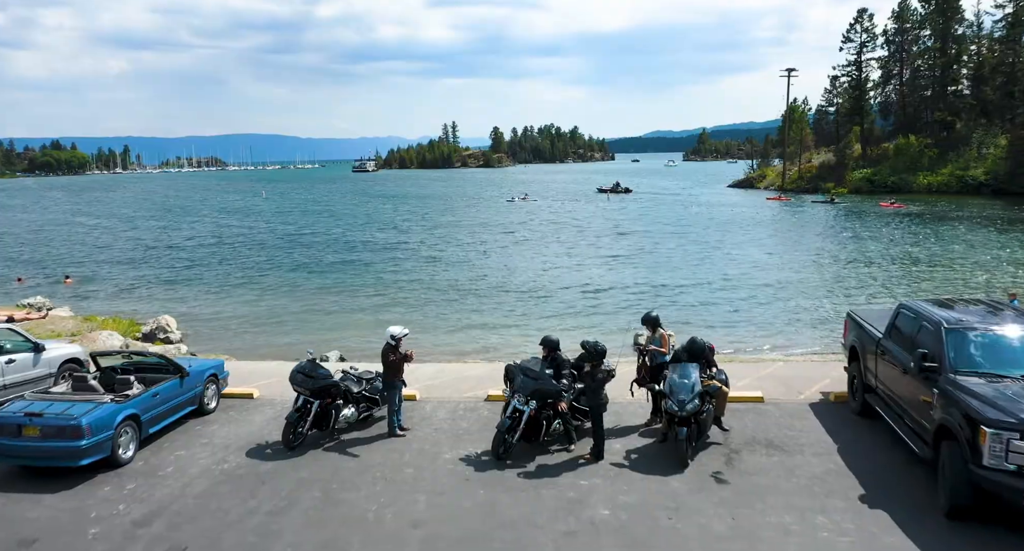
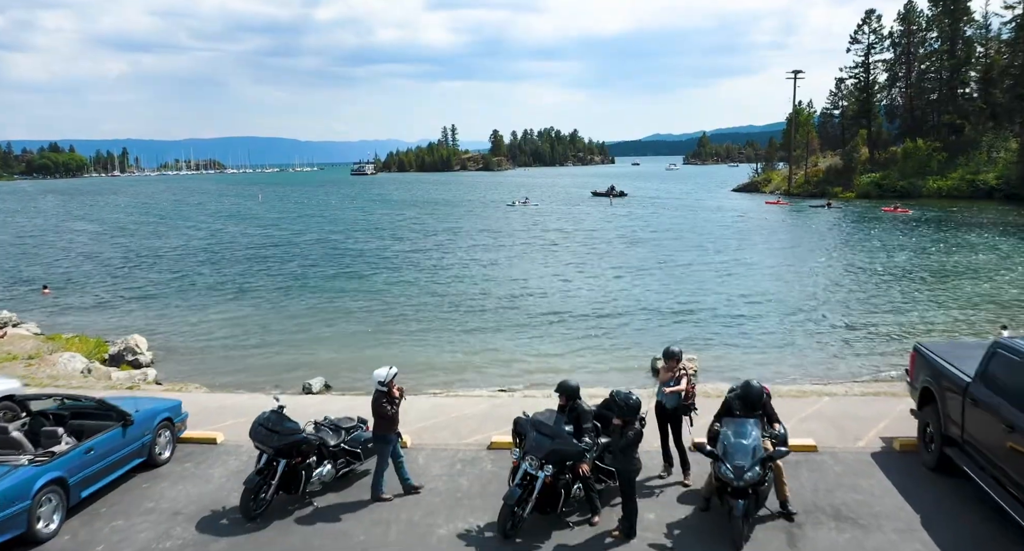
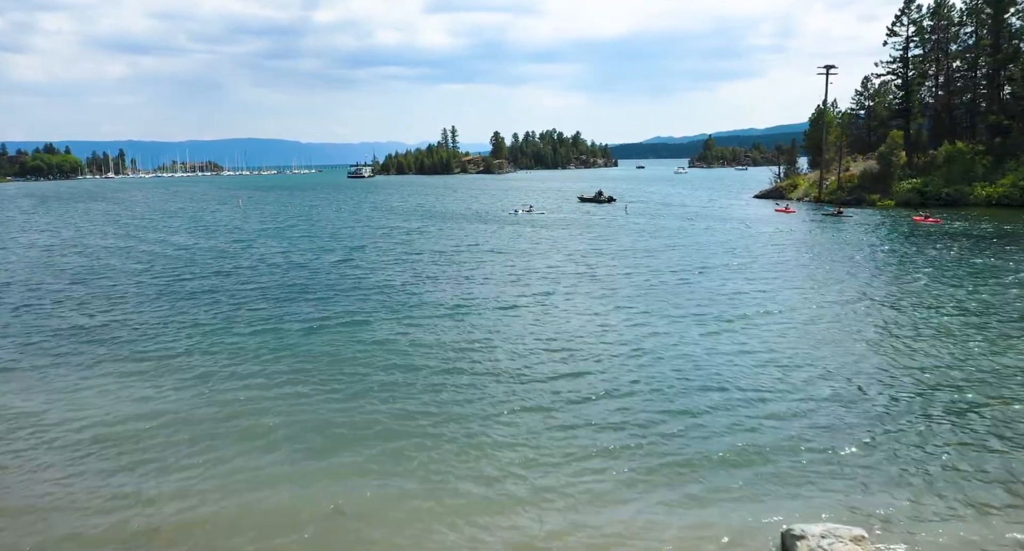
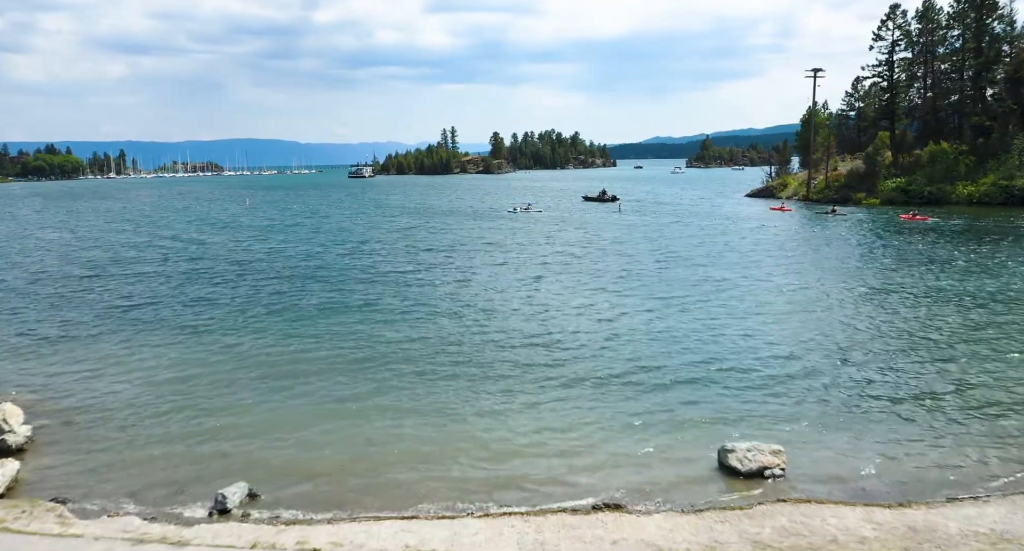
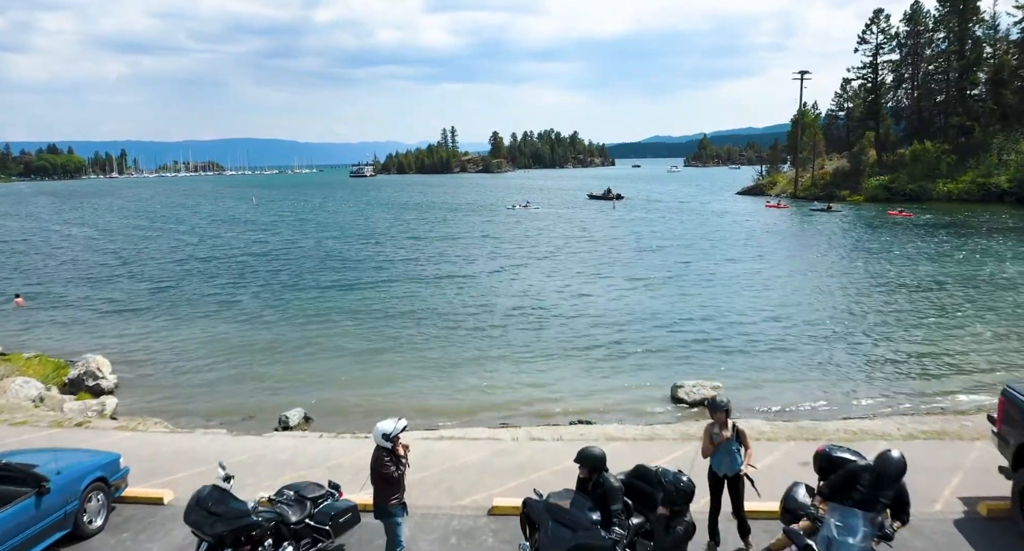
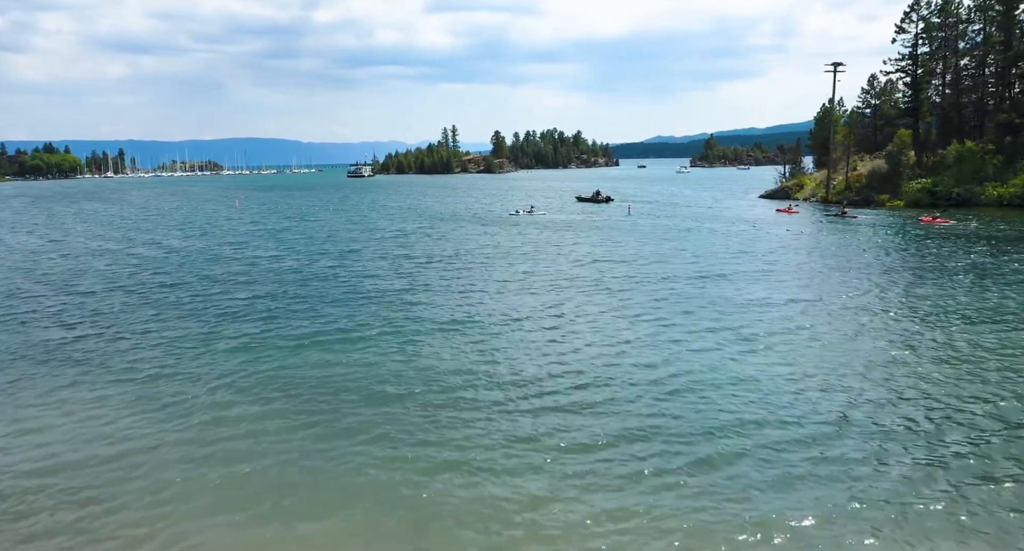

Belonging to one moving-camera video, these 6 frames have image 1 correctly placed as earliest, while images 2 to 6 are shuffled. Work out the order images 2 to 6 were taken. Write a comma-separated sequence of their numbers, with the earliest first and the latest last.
2, 5, 4, 3, 6
